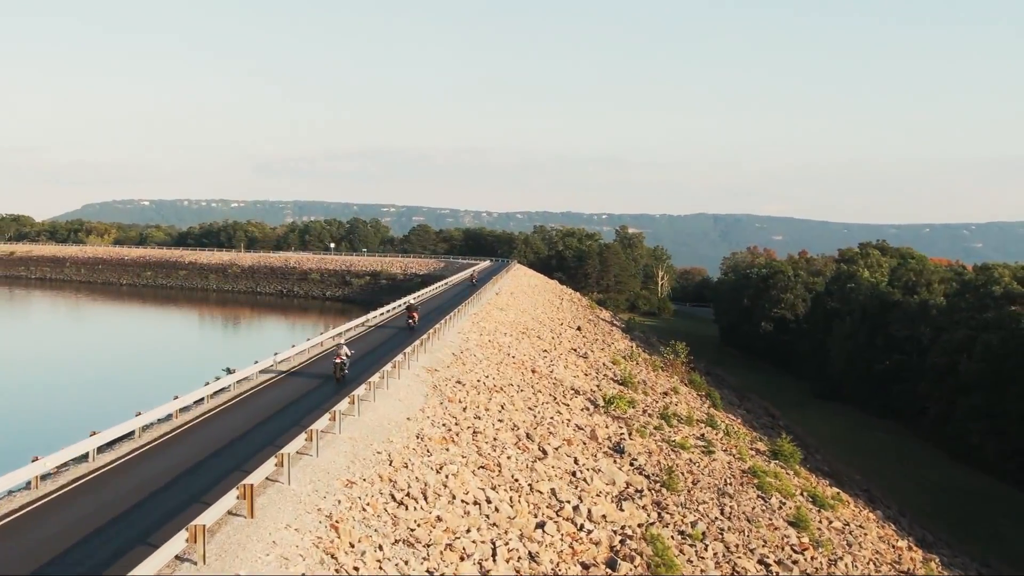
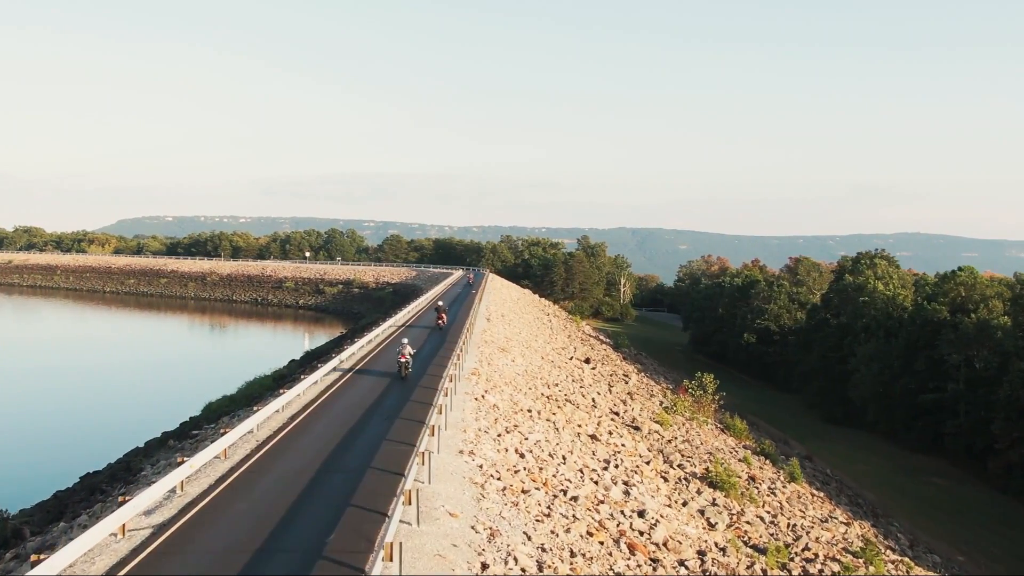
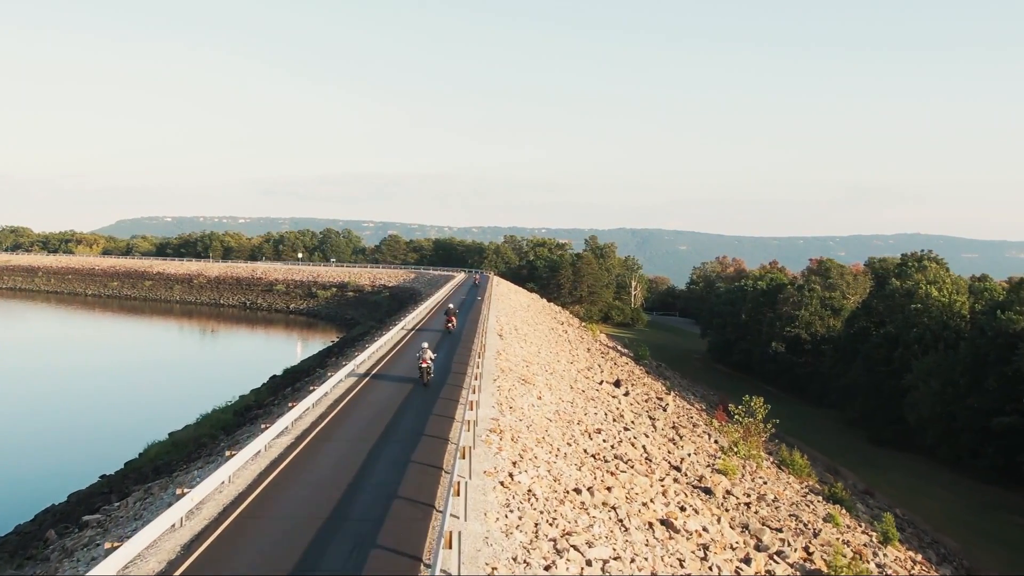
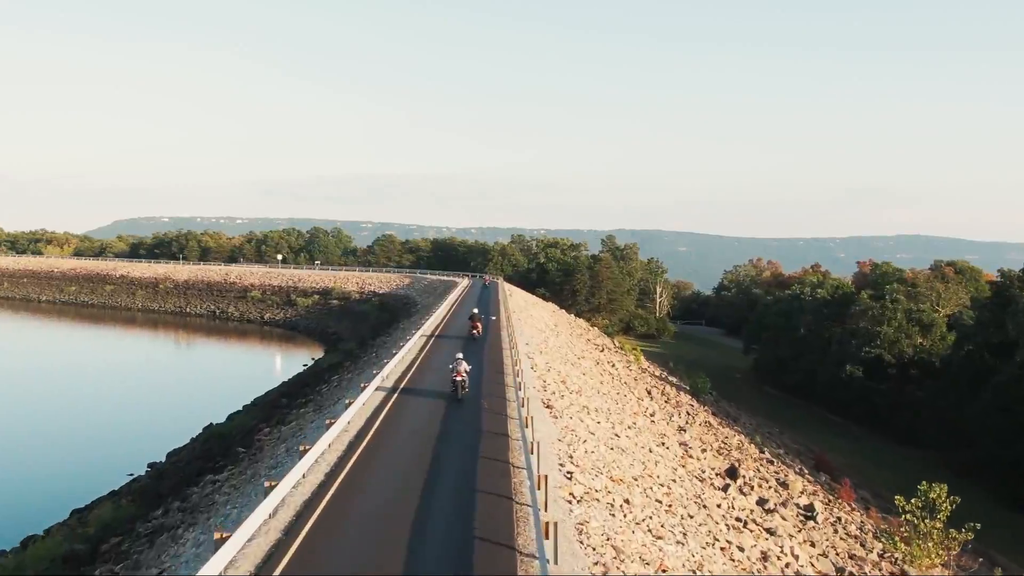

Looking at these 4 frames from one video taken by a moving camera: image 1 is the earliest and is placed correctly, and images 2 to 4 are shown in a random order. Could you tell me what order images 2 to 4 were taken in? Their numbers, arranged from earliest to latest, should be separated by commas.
2, 3, 4
